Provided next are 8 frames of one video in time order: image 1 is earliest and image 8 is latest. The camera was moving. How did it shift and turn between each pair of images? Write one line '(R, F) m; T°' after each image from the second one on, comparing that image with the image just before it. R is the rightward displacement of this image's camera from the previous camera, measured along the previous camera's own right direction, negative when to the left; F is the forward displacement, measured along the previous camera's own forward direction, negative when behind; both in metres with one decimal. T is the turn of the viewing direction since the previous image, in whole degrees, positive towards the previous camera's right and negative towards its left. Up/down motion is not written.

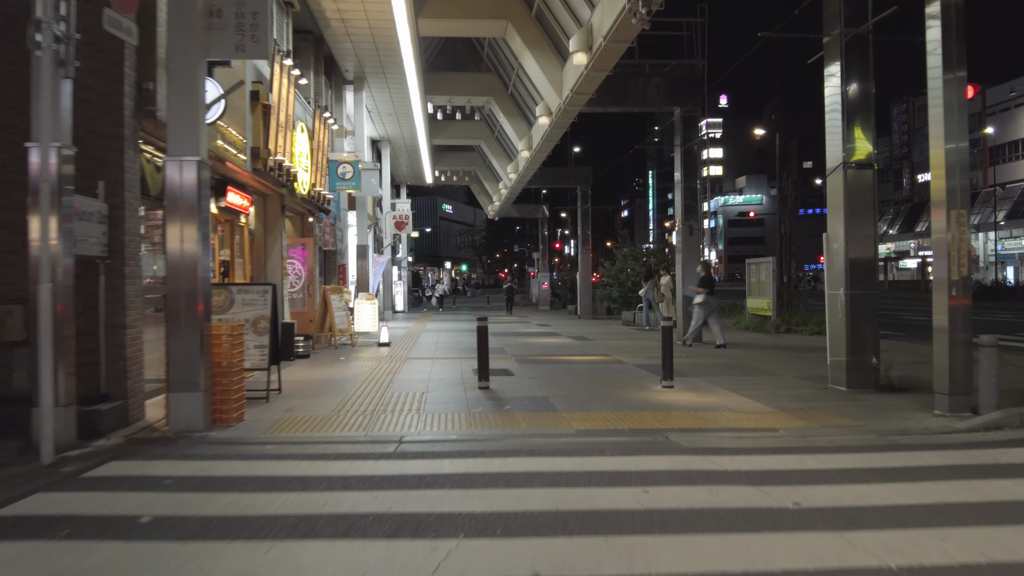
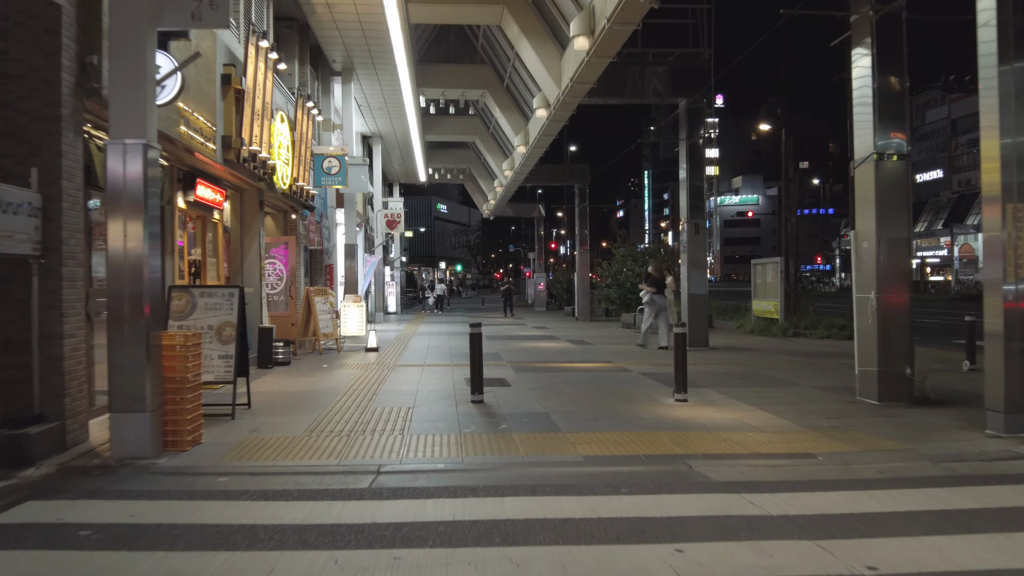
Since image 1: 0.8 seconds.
(0.0, +1.0) m; 0°
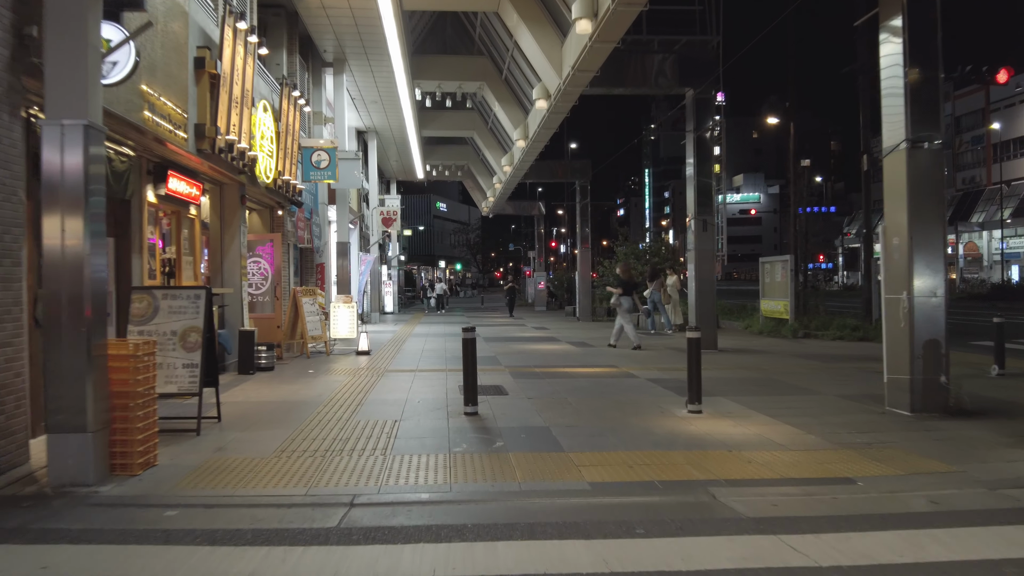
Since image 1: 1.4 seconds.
(0.0, +0.8) m; 0°
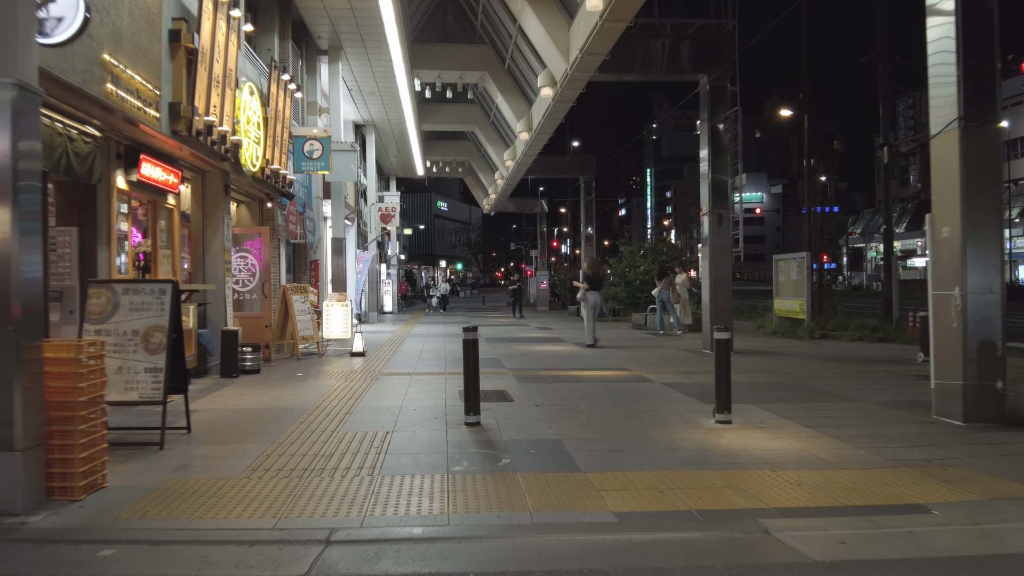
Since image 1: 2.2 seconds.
(0.0, +0.9) m; 0°
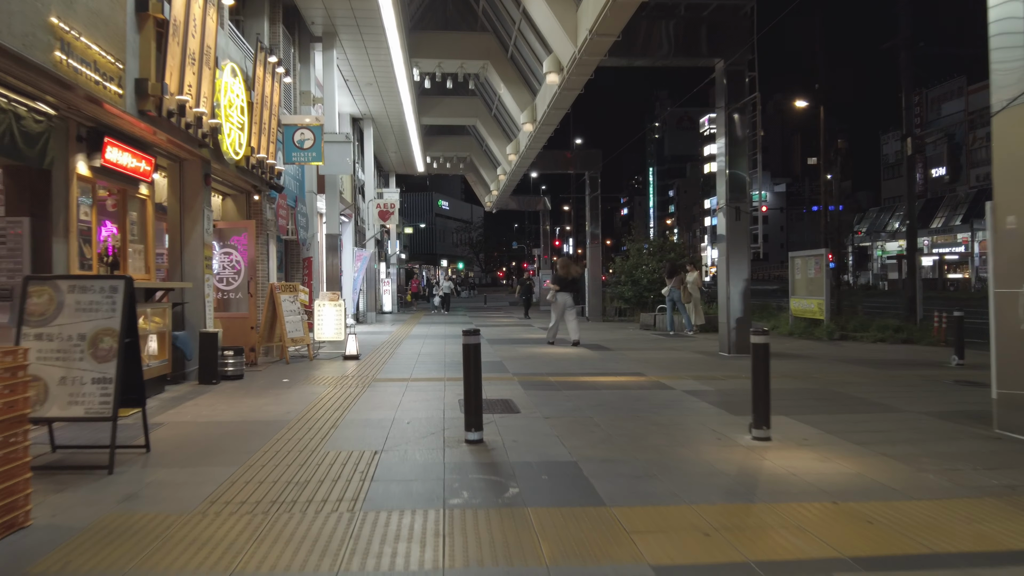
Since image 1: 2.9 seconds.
(0.0, +0.9) m; 0°
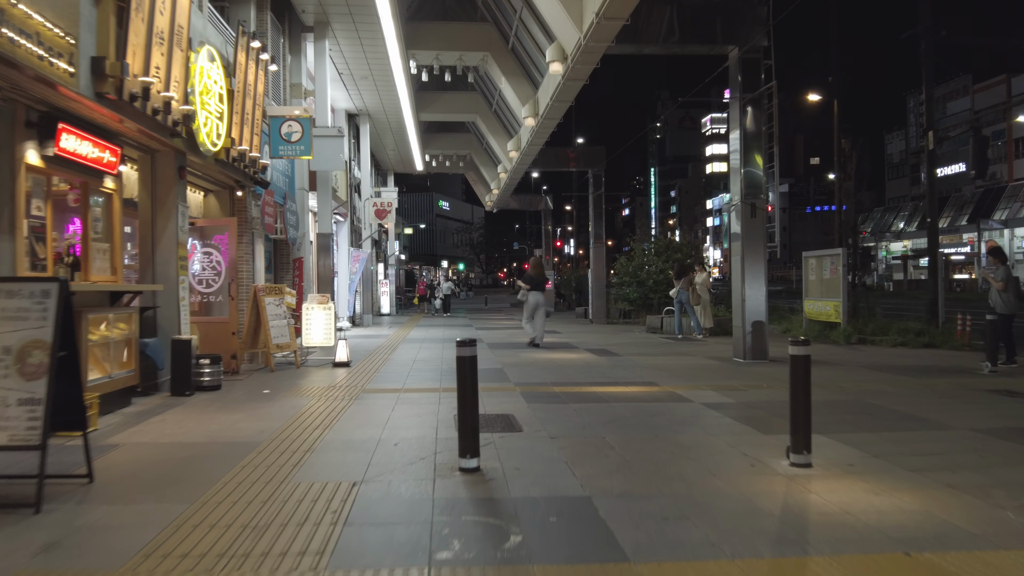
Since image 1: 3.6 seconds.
(0.0, +0.8) m; 0°
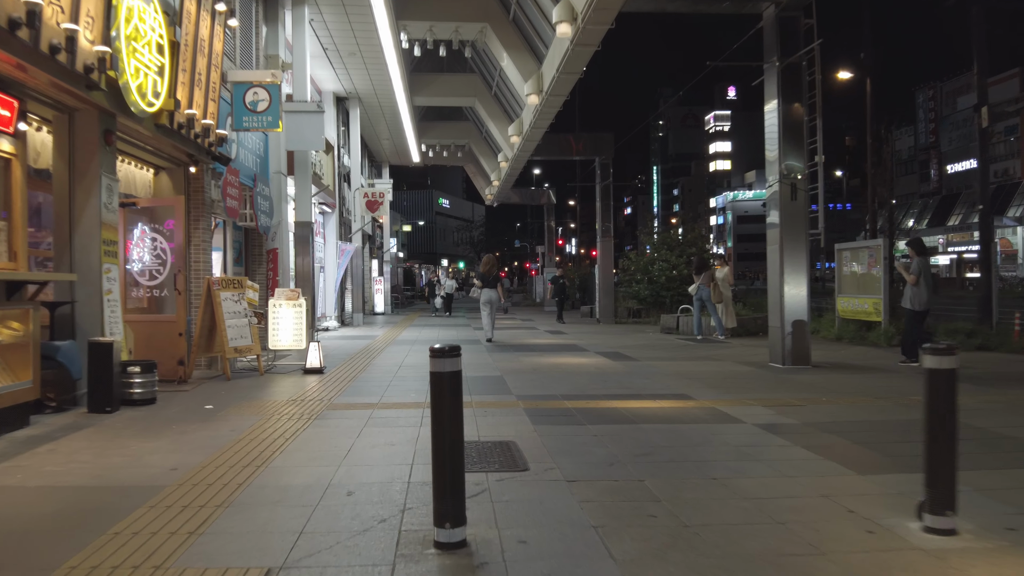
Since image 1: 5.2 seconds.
(0.0, +1.8) m; 0°
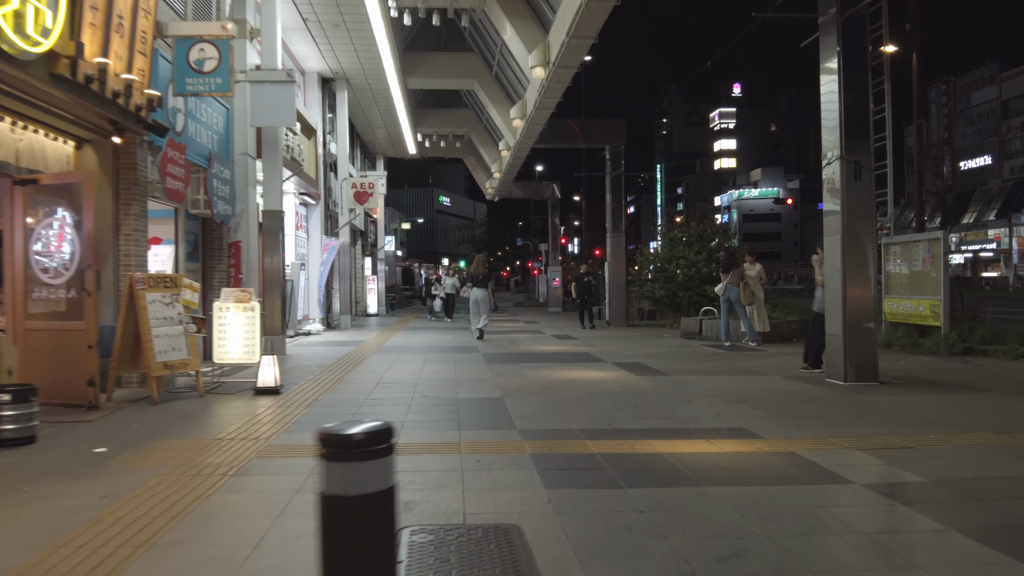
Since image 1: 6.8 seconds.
(0.0, +2.0) m; 0°
